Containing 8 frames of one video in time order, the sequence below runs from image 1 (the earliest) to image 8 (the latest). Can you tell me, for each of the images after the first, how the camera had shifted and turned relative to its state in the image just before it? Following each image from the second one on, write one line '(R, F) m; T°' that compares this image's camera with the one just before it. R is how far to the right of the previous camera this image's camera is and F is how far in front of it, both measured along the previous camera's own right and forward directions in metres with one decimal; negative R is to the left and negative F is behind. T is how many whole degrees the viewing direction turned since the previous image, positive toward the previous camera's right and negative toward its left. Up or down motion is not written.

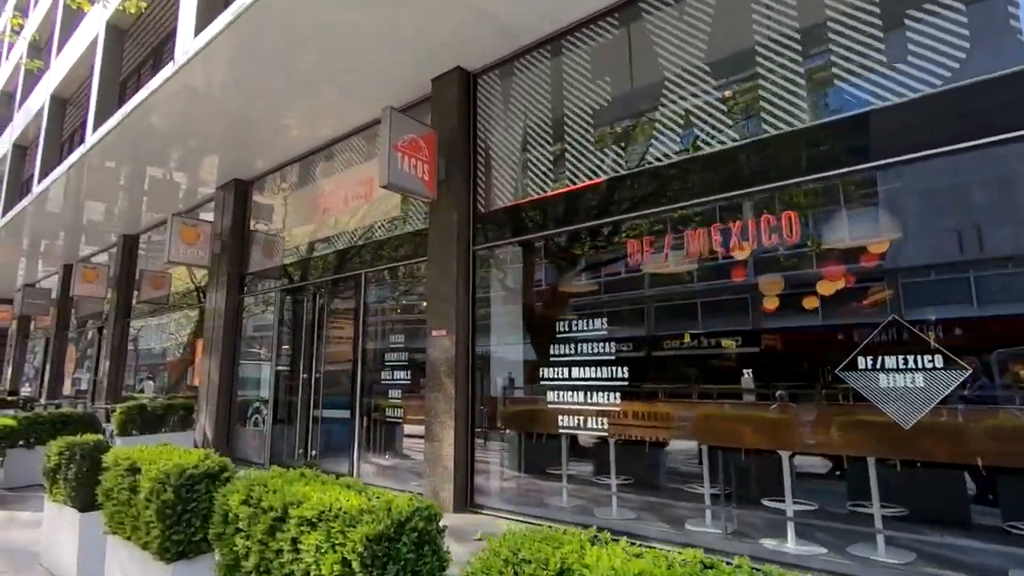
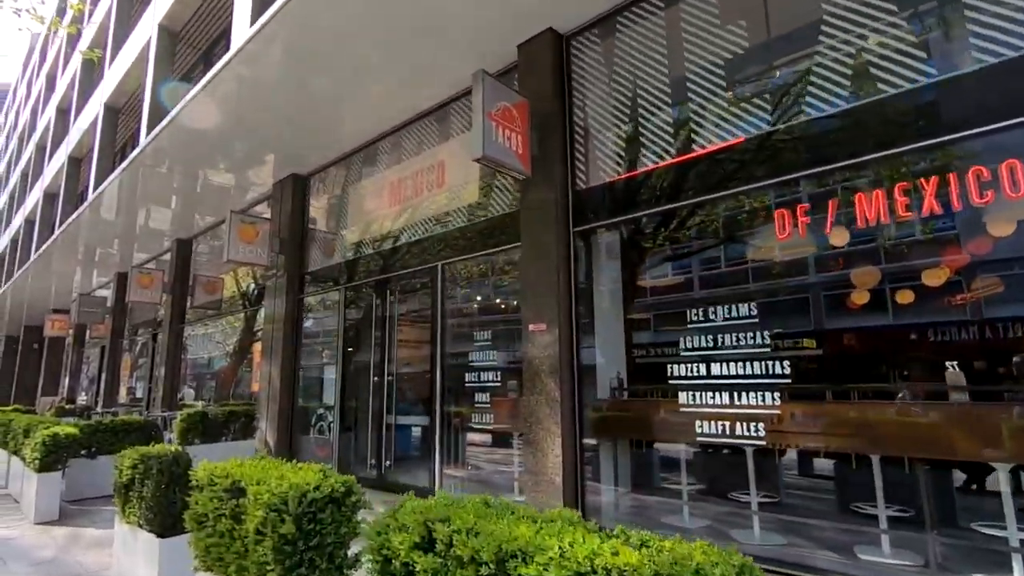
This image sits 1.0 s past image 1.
(-0.7, +0.7) m; -3°
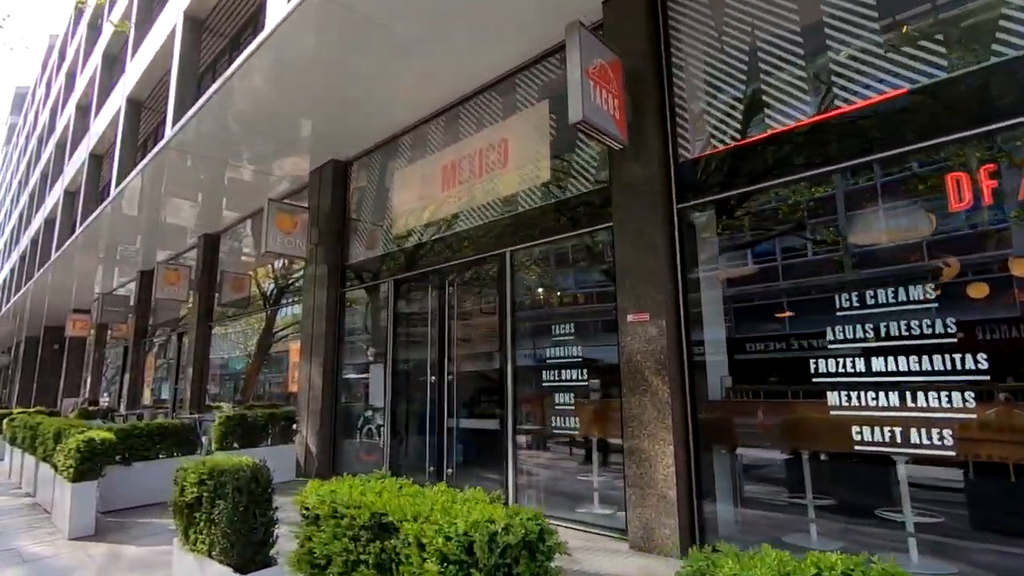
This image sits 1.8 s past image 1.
(-0.7, +0.6) m; -1°
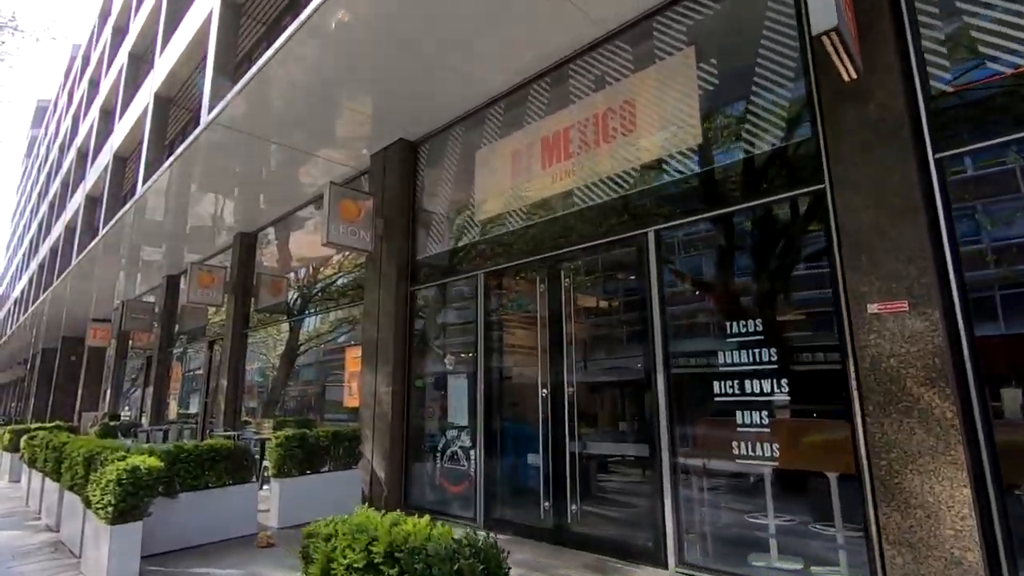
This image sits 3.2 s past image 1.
(-1.2, +1.2) m; -1°
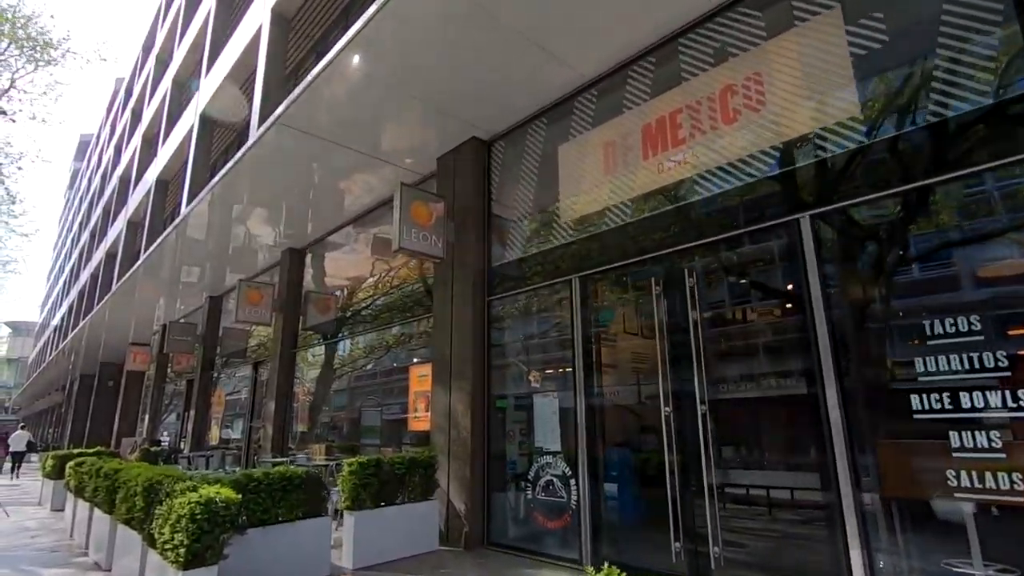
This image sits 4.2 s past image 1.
(-0.8, +0.7) m; -2°
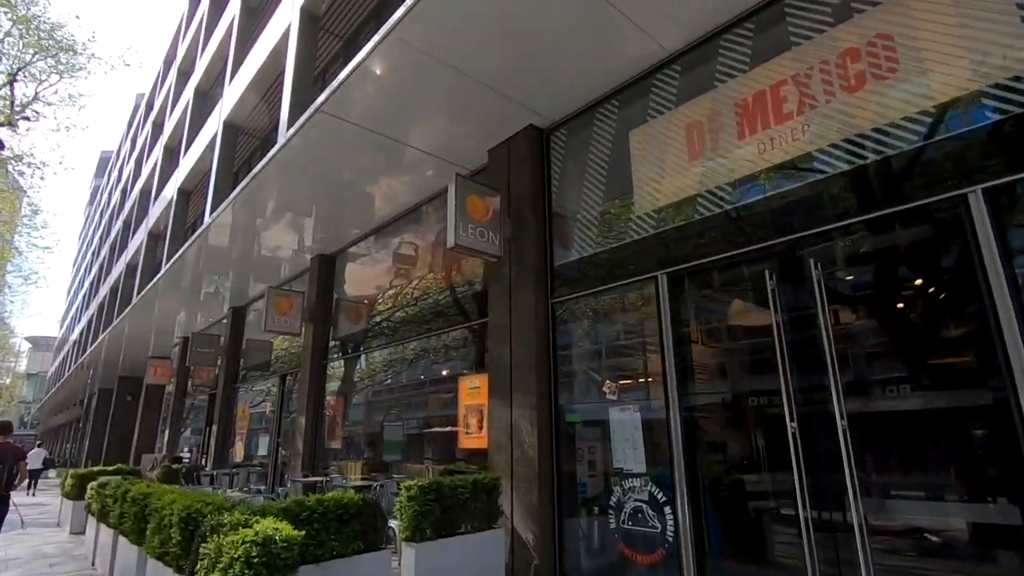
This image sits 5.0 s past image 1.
(-0.6, +0.6) m; -1°
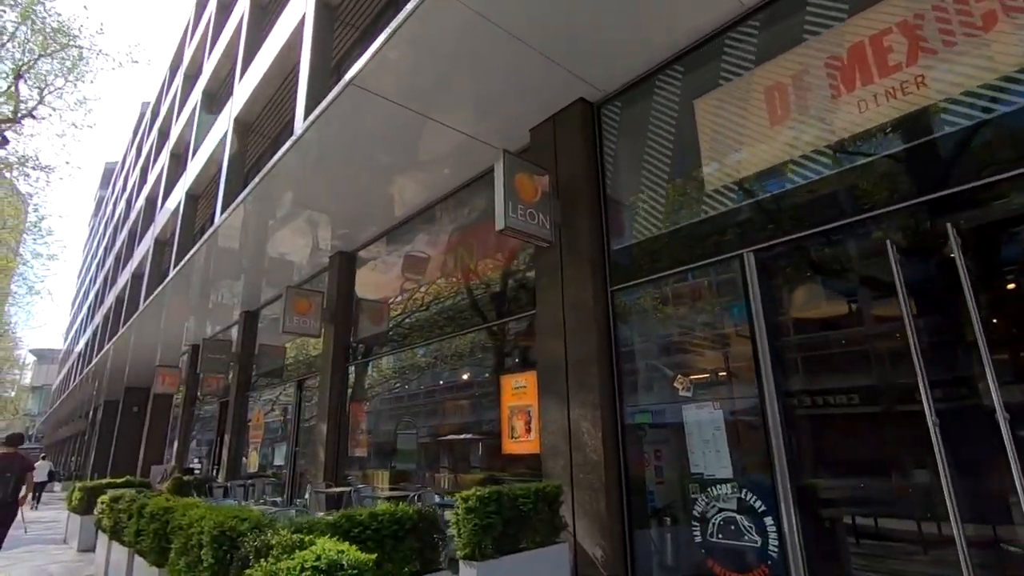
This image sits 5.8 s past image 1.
(-0.5, +0.6) m; 0°
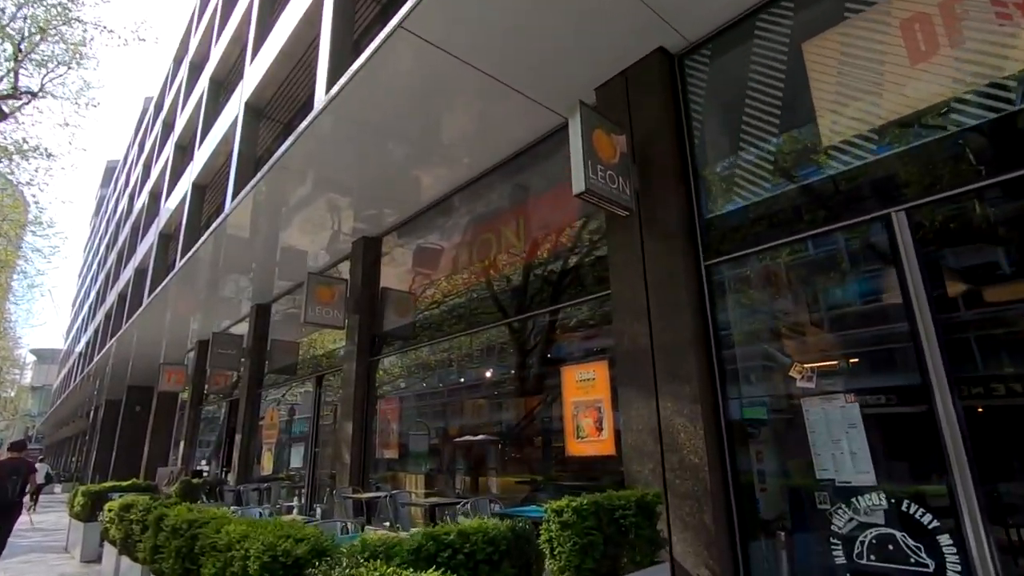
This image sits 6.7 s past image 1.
(-0.7, +0.8) m; 0°
